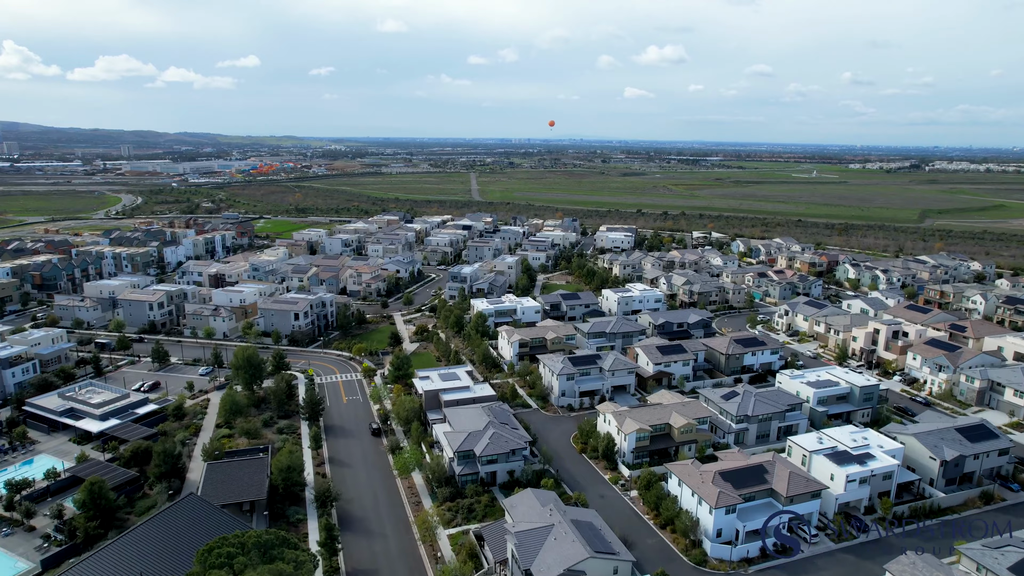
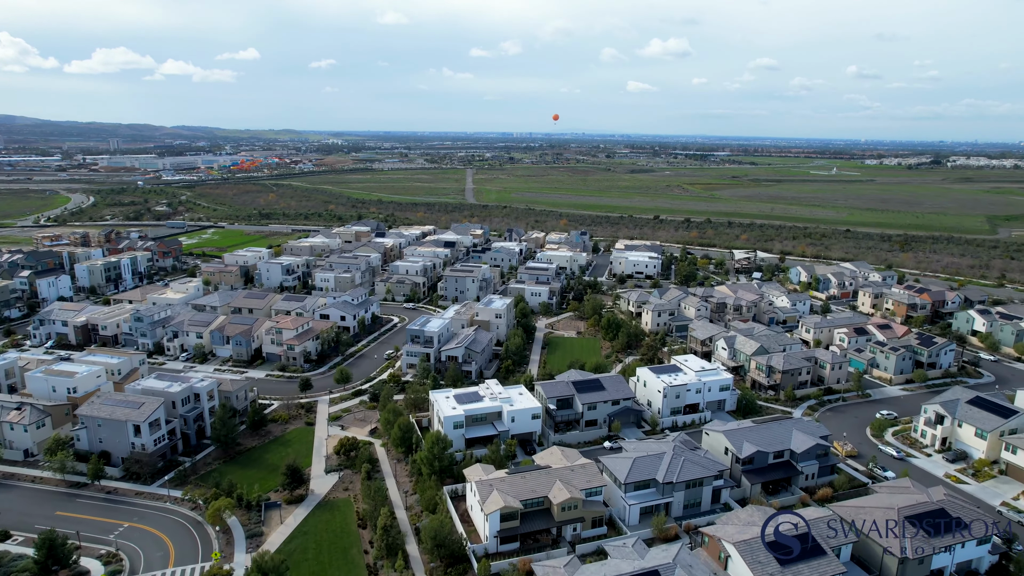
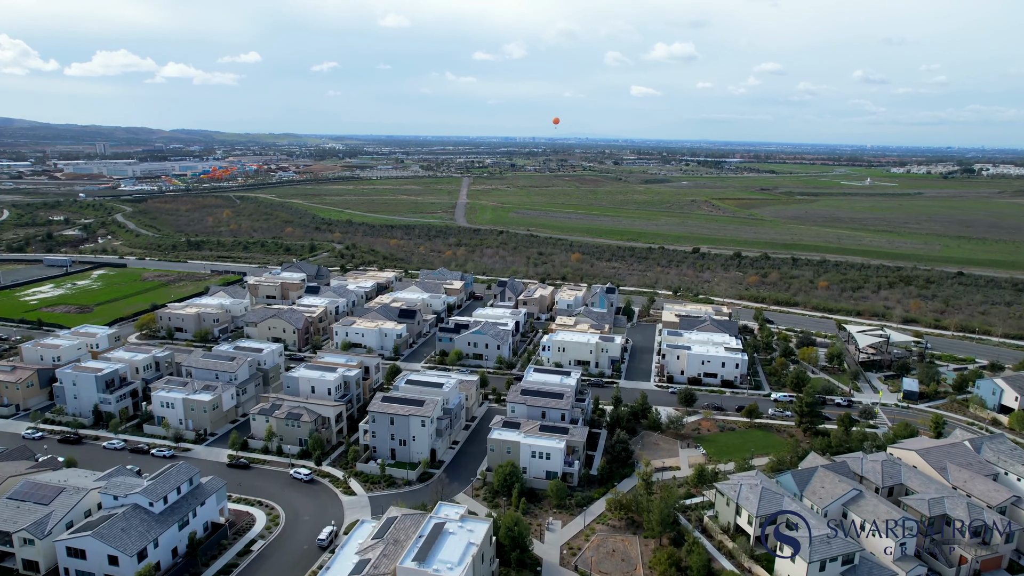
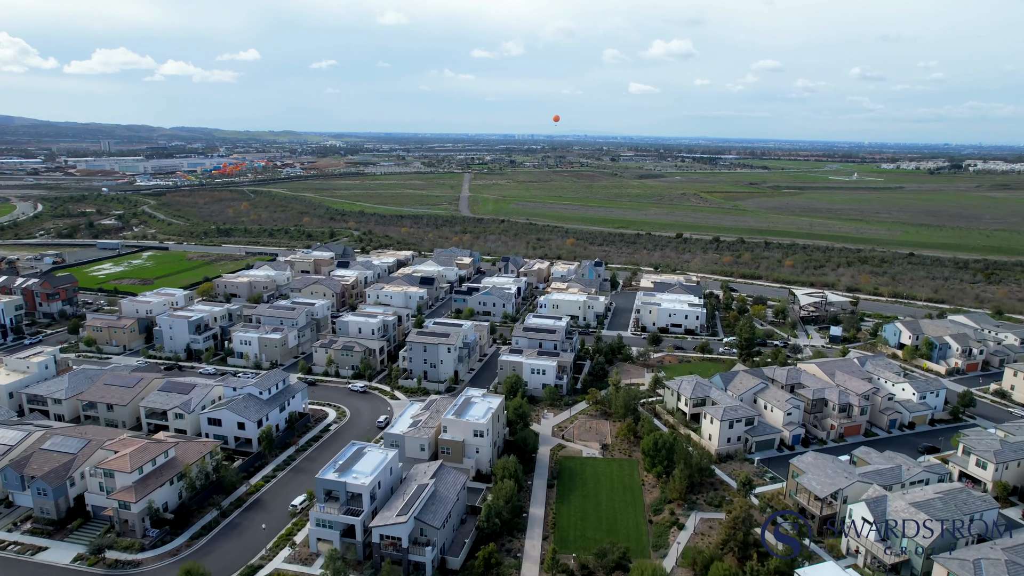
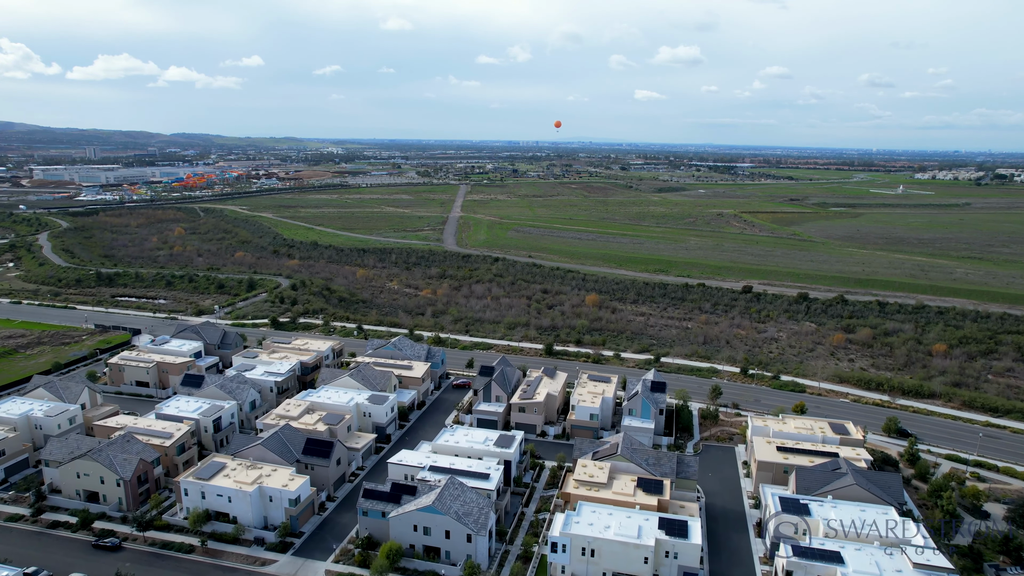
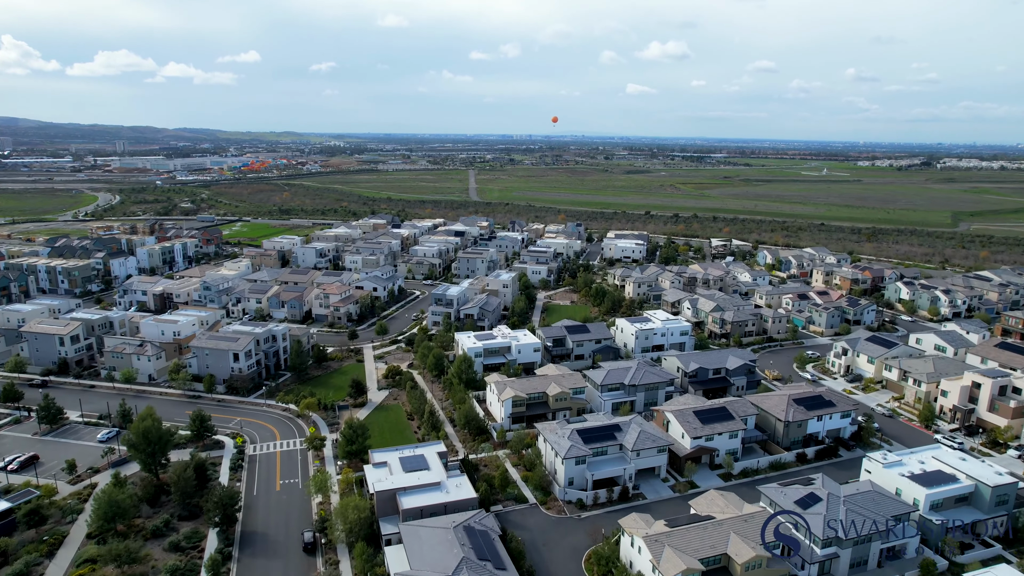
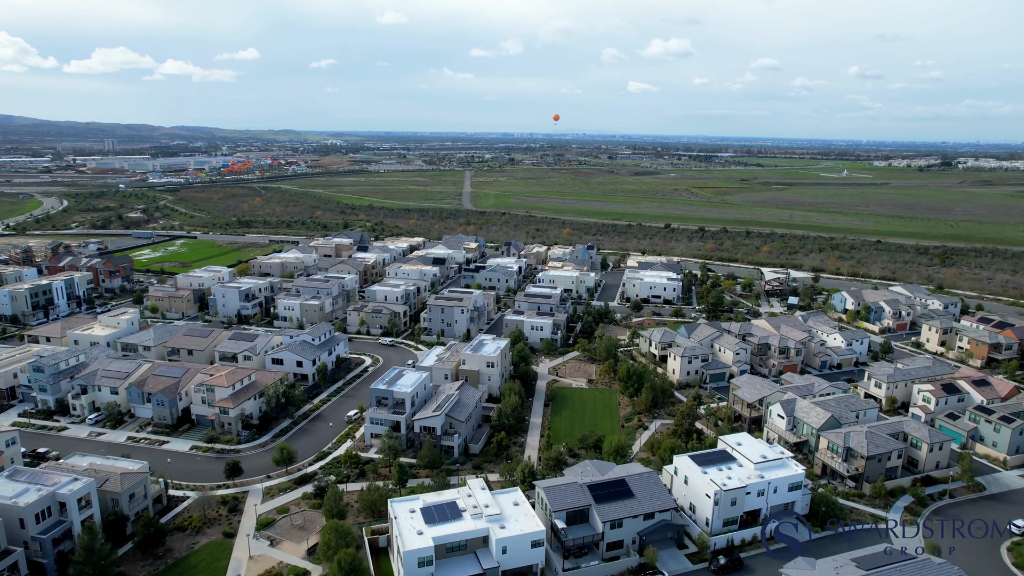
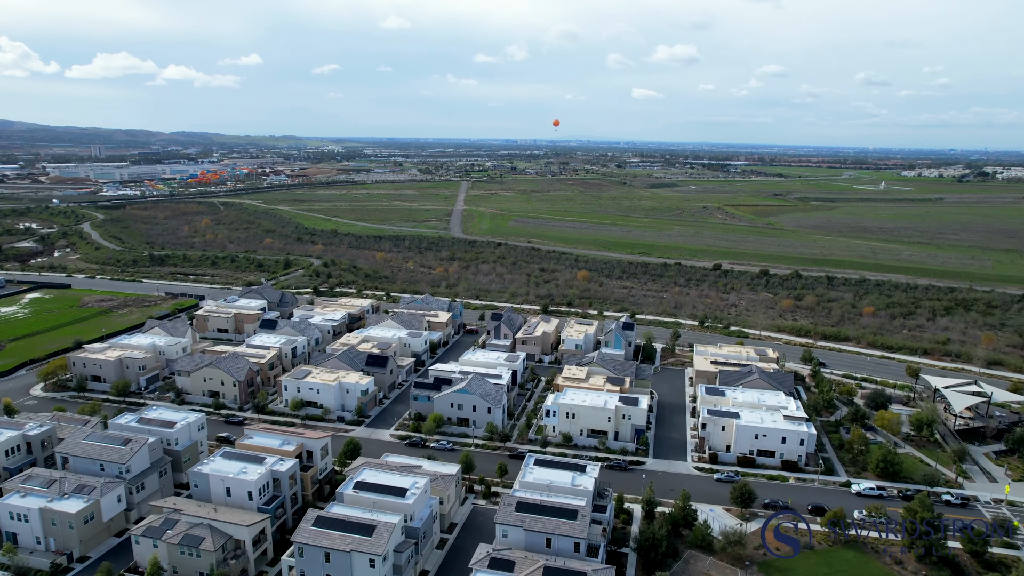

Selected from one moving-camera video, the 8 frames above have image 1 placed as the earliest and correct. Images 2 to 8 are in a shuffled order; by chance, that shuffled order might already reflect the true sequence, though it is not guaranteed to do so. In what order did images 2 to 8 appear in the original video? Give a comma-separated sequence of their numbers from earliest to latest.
6, 2, 7, 4, 3, 8, 5
